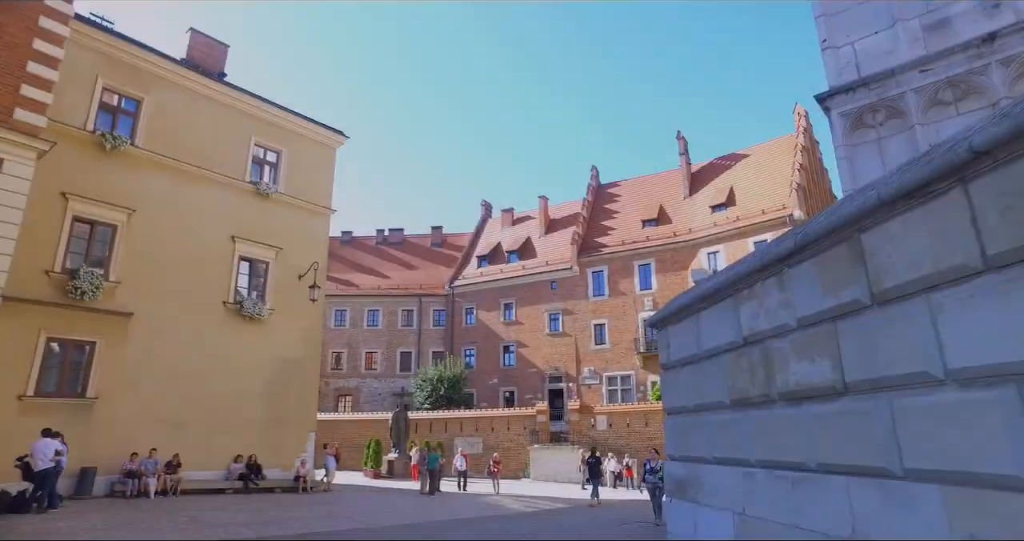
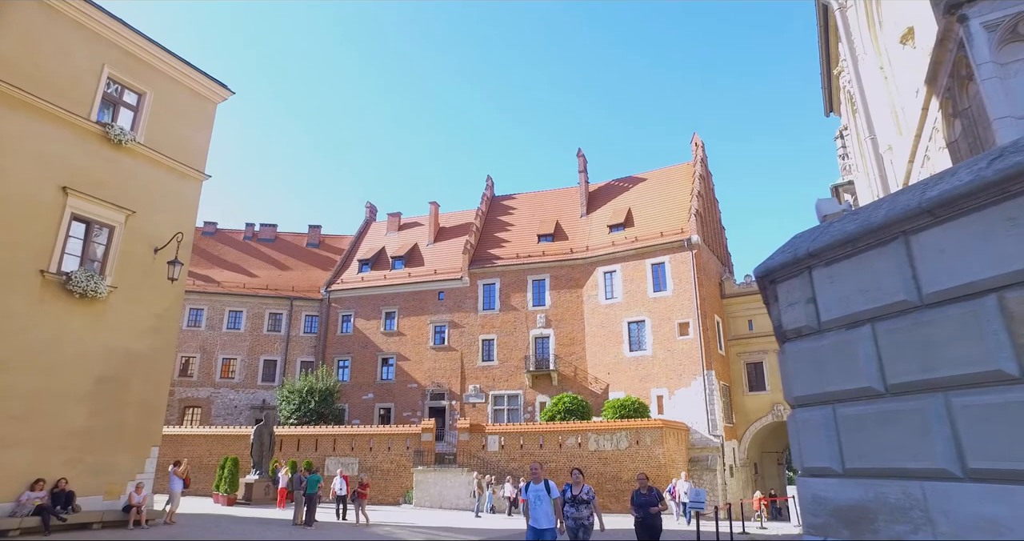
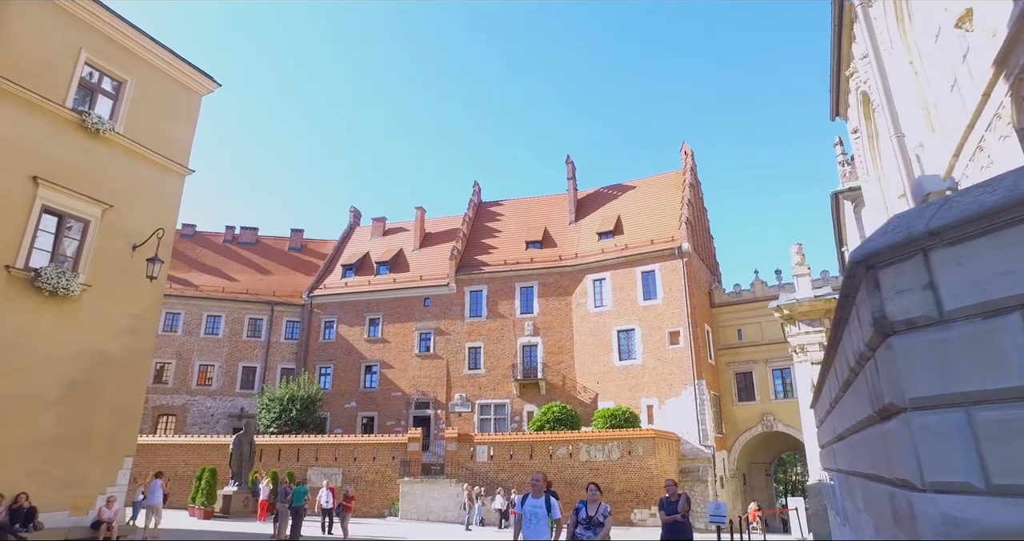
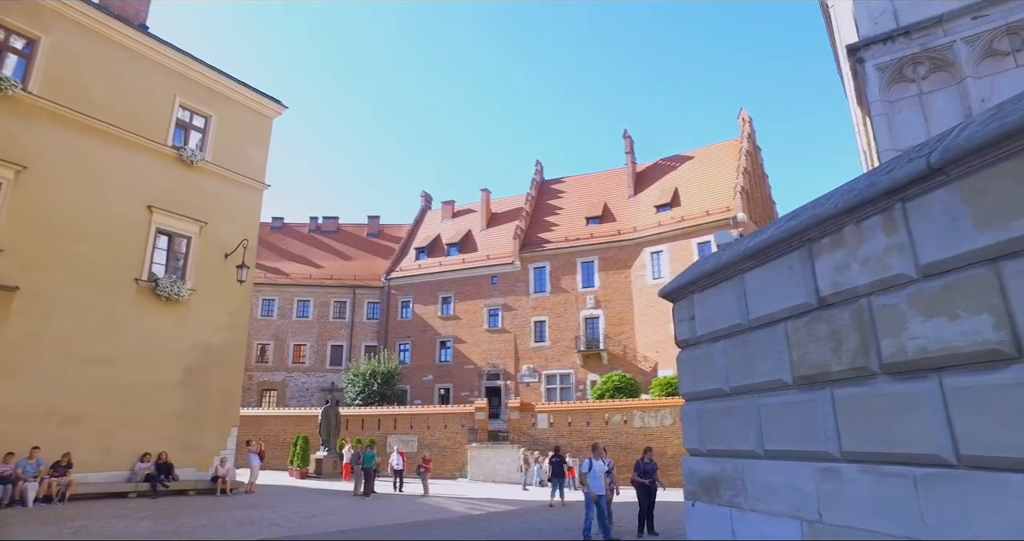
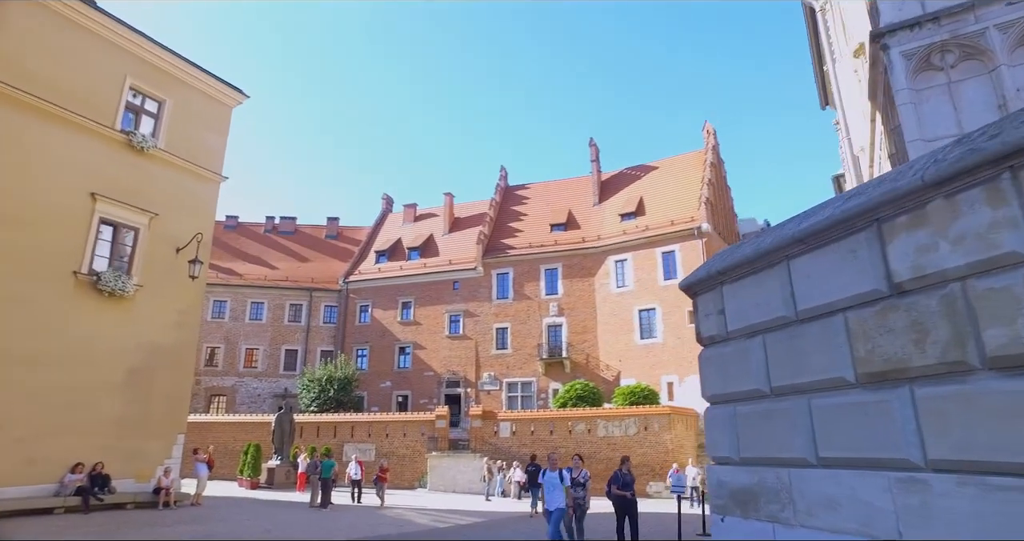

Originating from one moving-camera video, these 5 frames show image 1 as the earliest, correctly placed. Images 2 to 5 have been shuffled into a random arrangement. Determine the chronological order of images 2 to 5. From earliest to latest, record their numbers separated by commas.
4, 5, 2, 3
